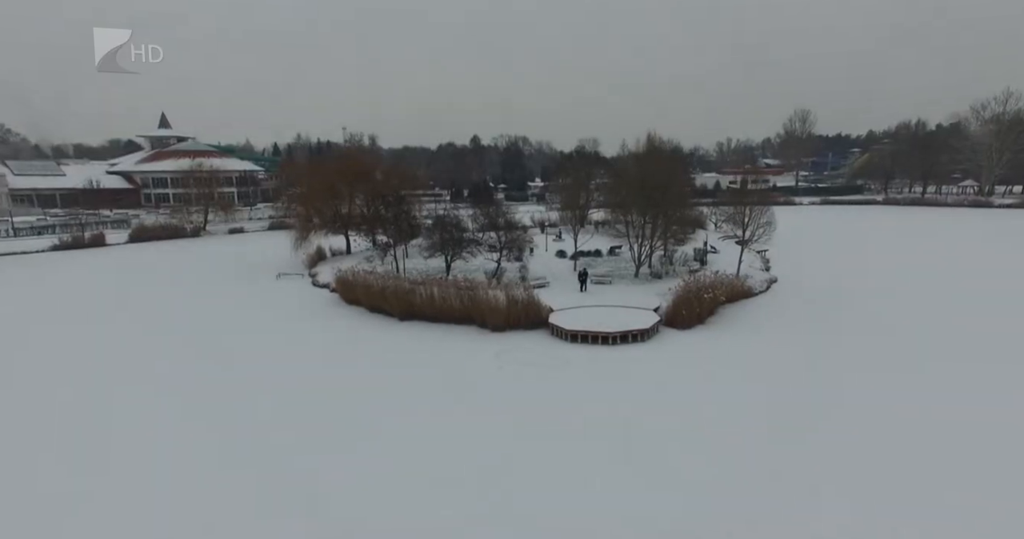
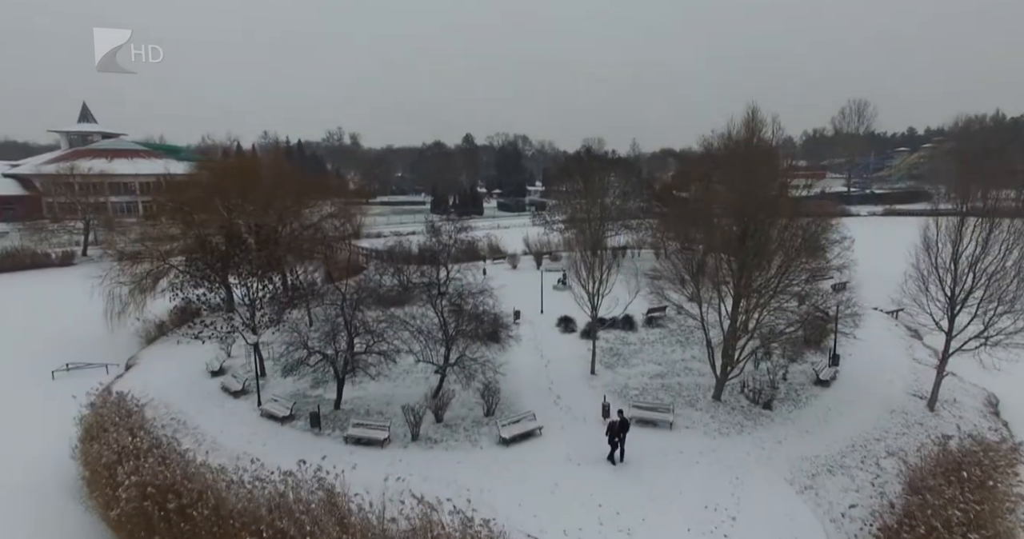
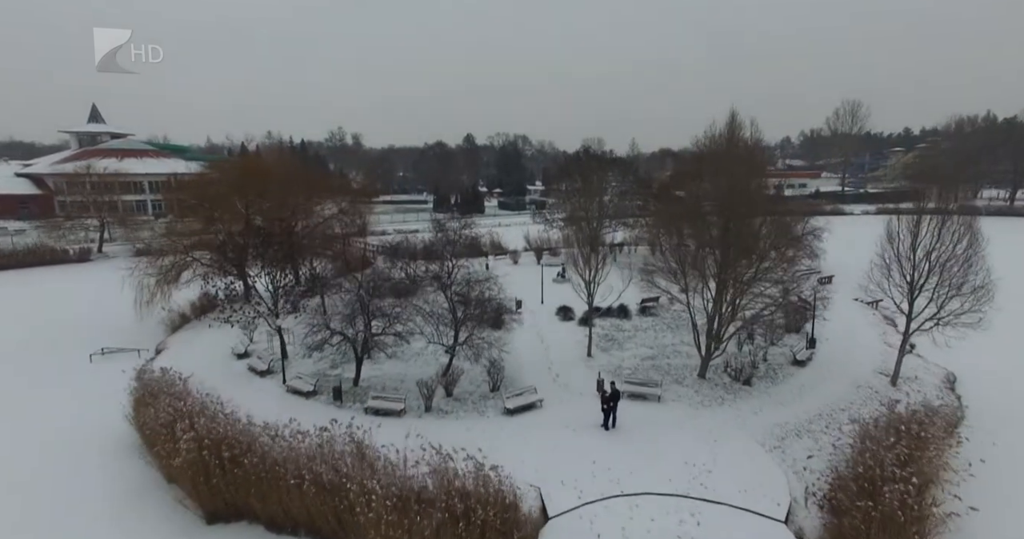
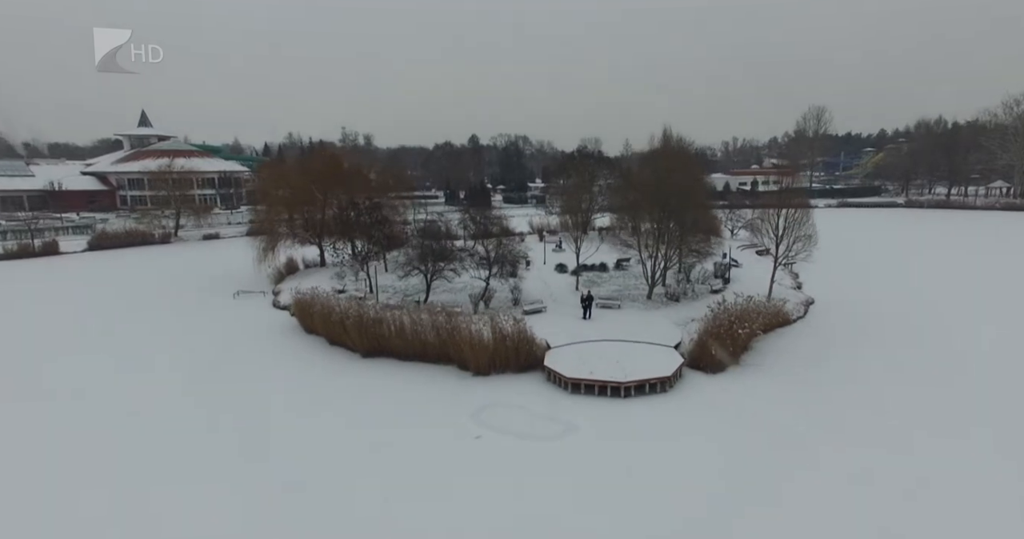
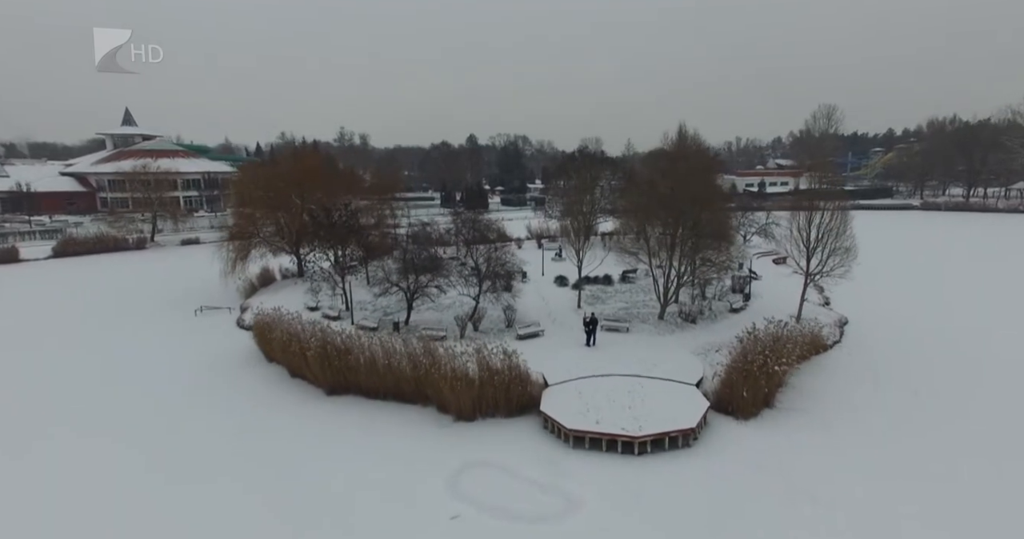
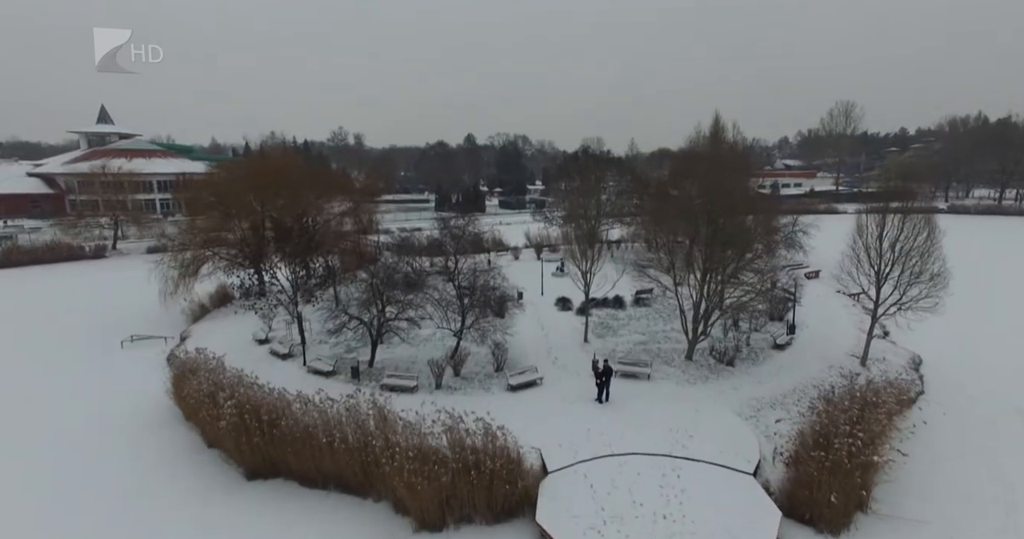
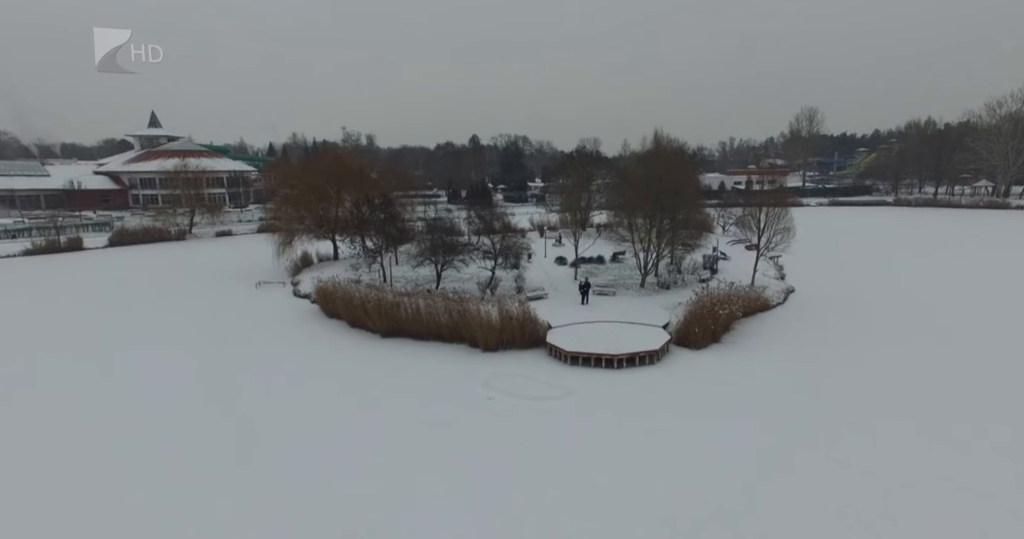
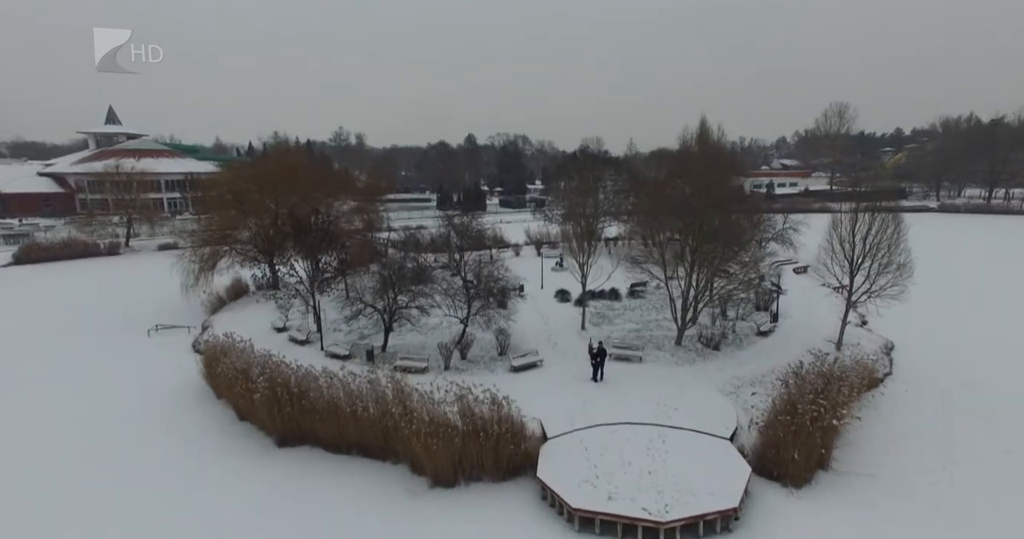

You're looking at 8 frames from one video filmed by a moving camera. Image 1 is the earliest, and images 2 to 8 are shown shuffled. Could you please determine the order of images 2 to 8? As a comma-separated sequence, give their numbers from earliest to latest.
7, 4, 5, 8, 6, 3, 2
